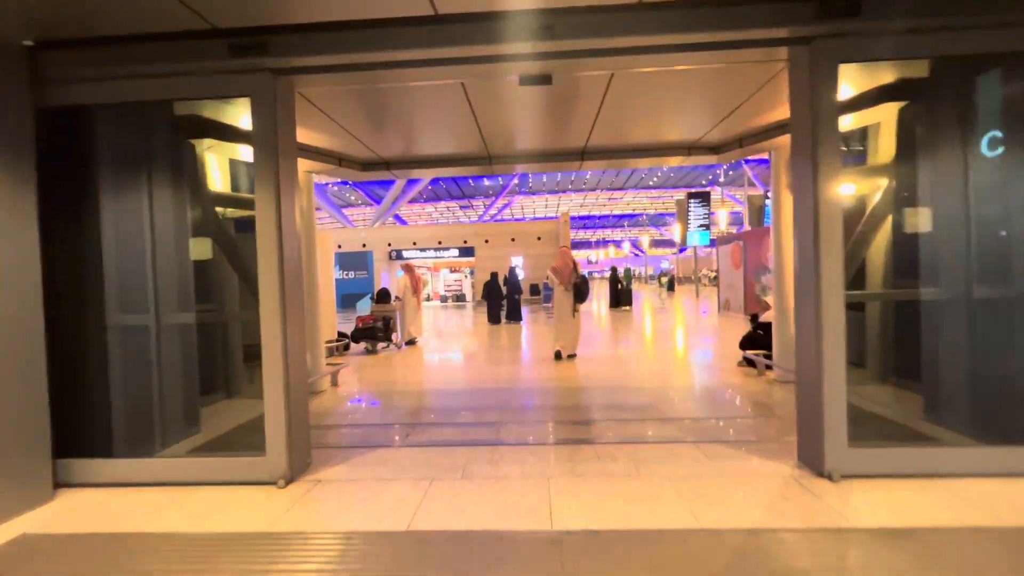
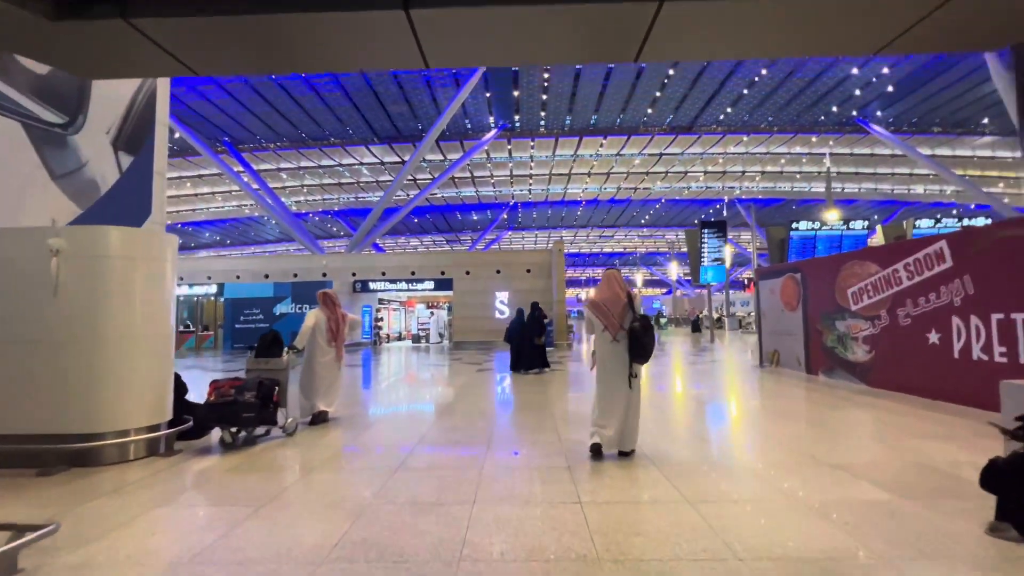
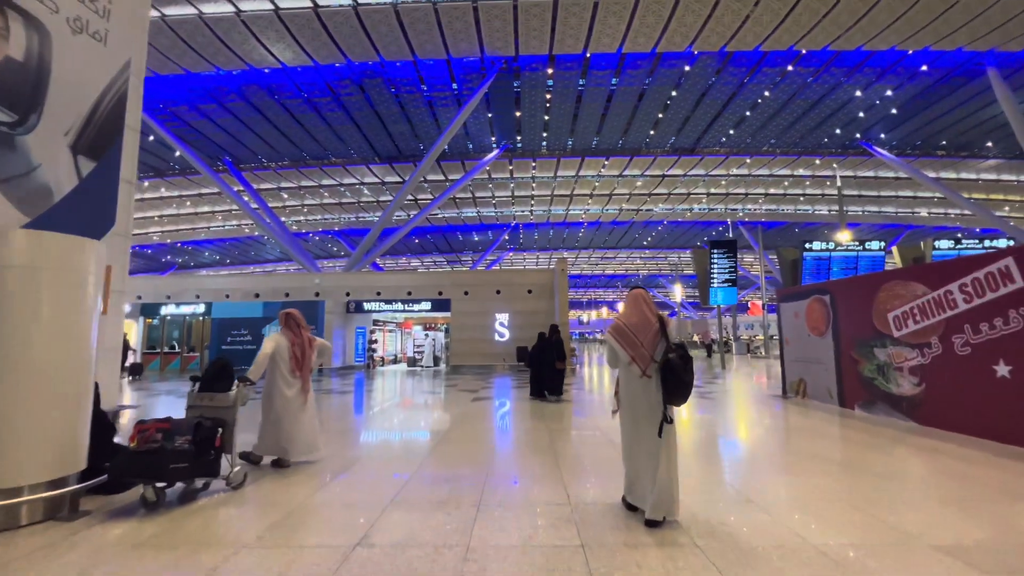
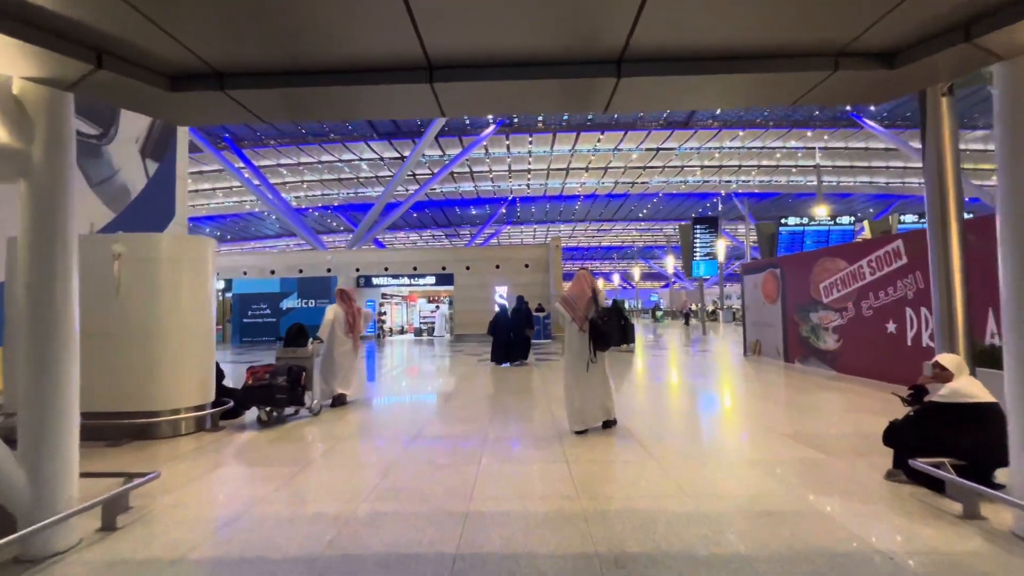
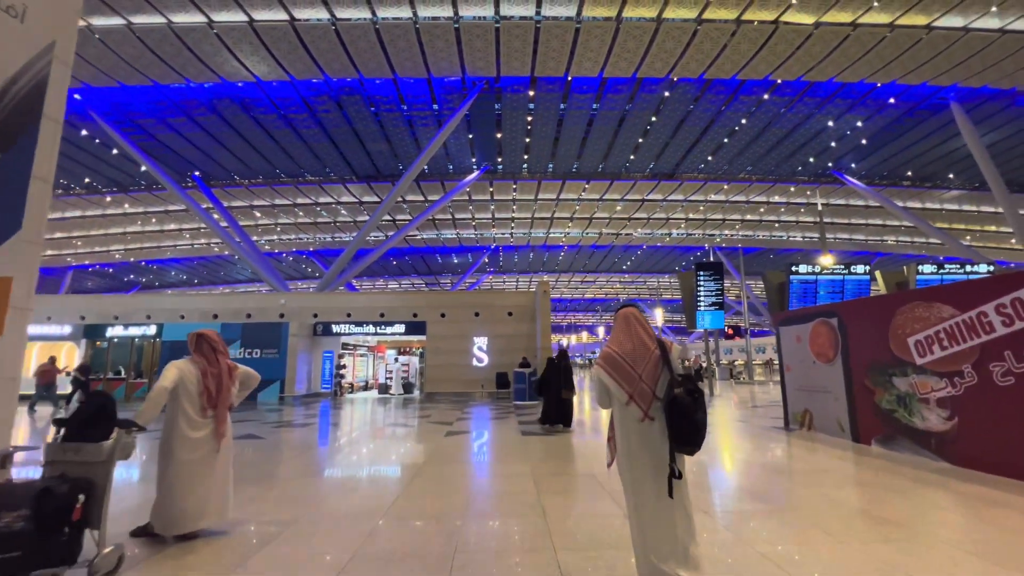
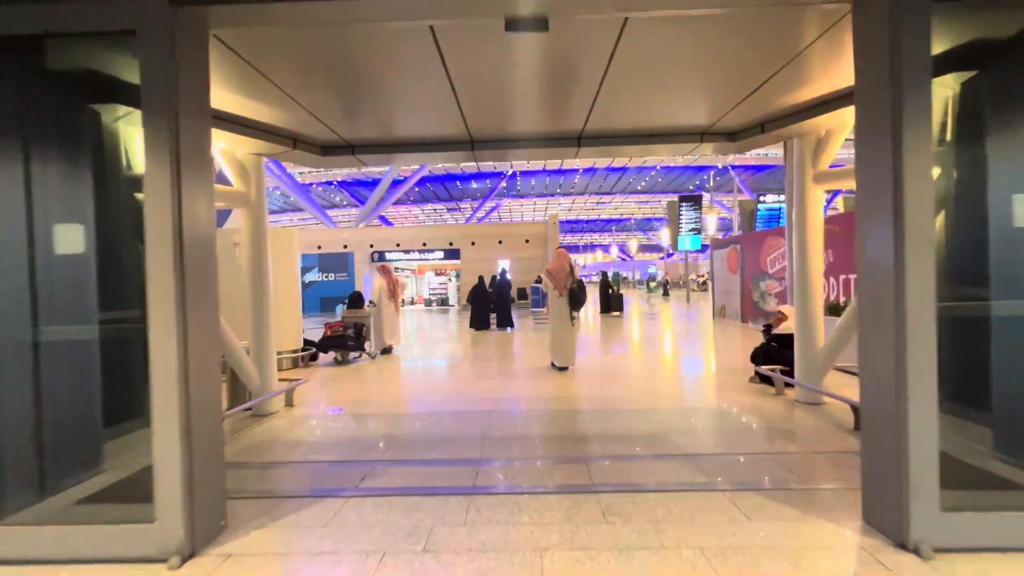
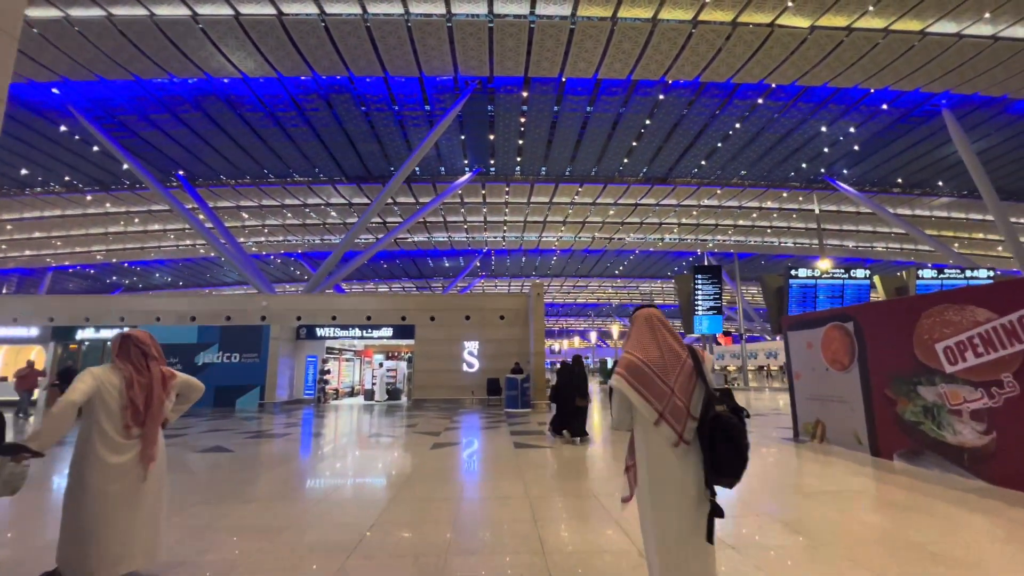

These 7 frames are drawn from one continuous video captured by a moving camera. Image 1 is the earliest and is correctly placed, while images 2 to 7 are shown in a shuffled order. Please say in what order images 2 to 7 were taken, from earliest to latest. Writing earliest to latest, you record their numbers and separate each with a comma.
6, 4, 2, 3, 5, 7
